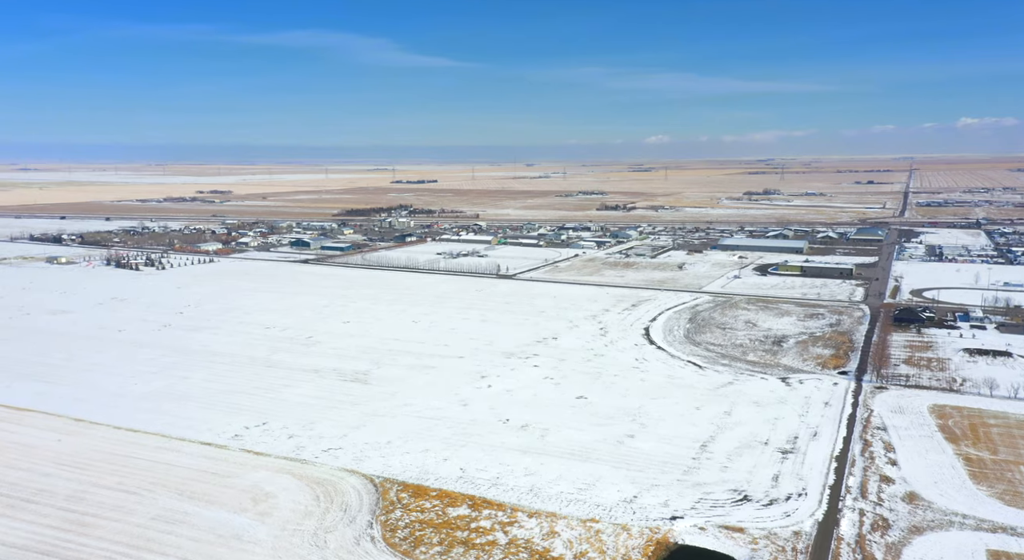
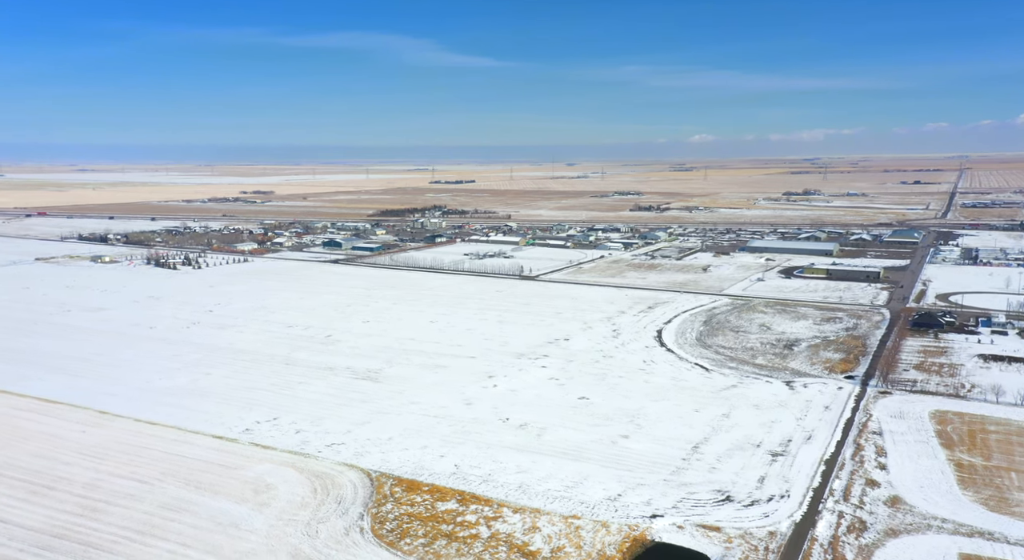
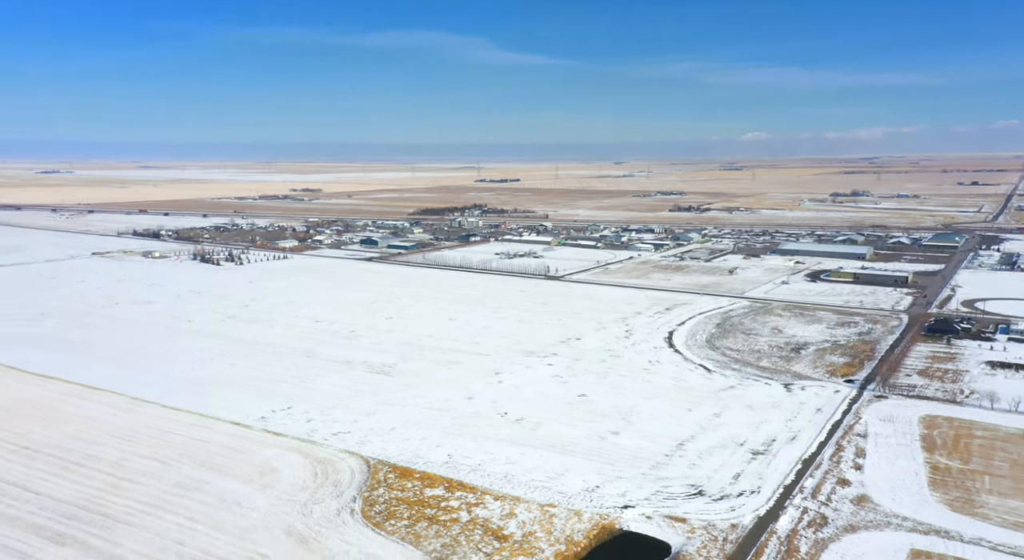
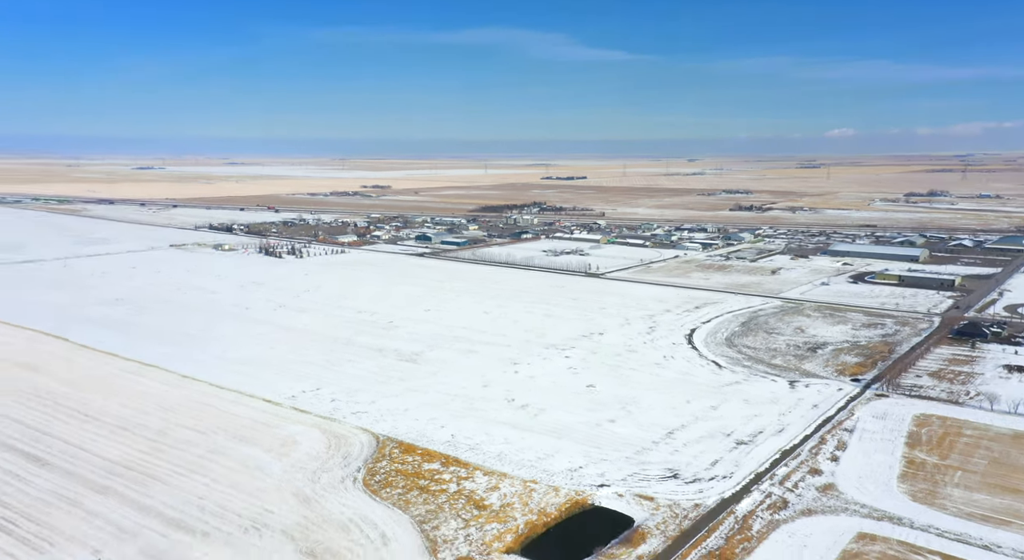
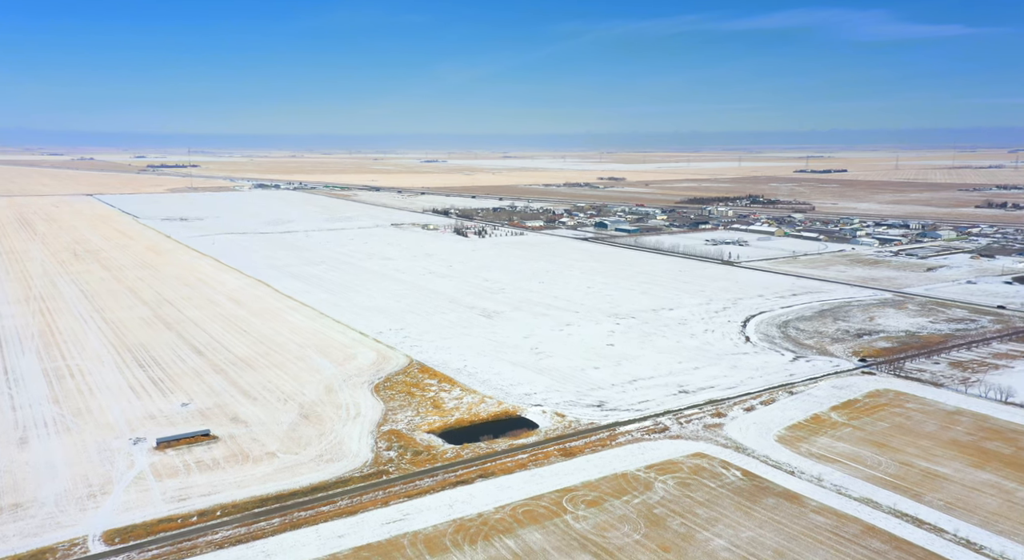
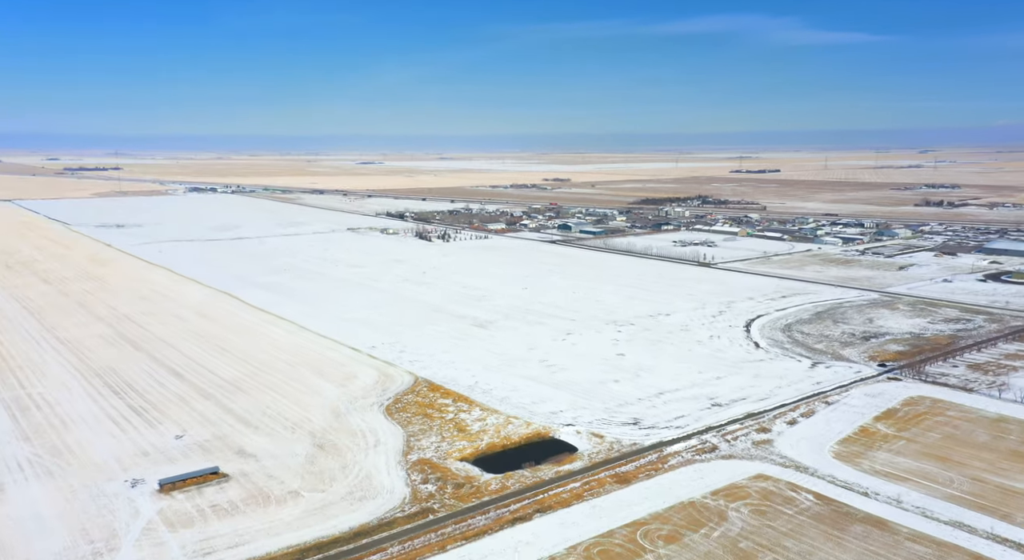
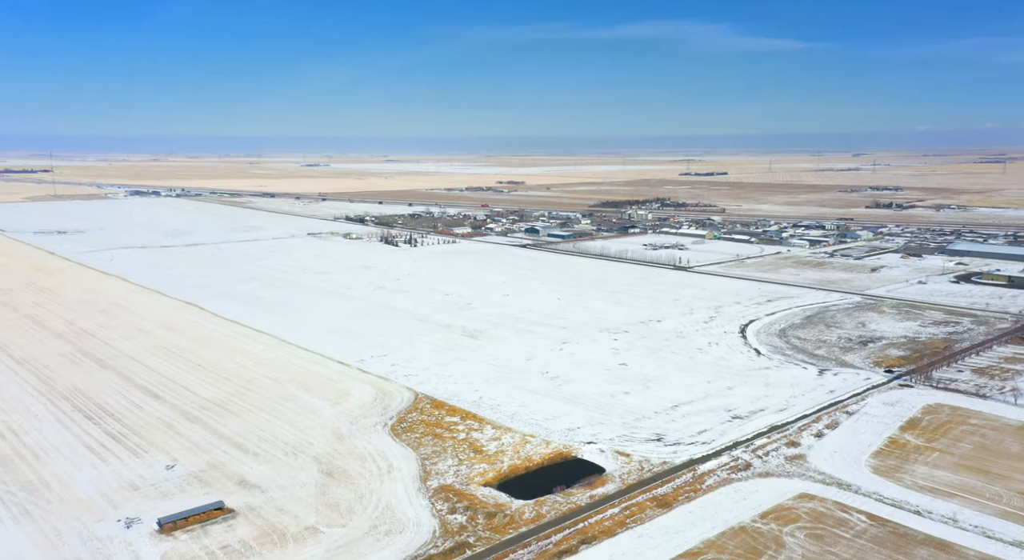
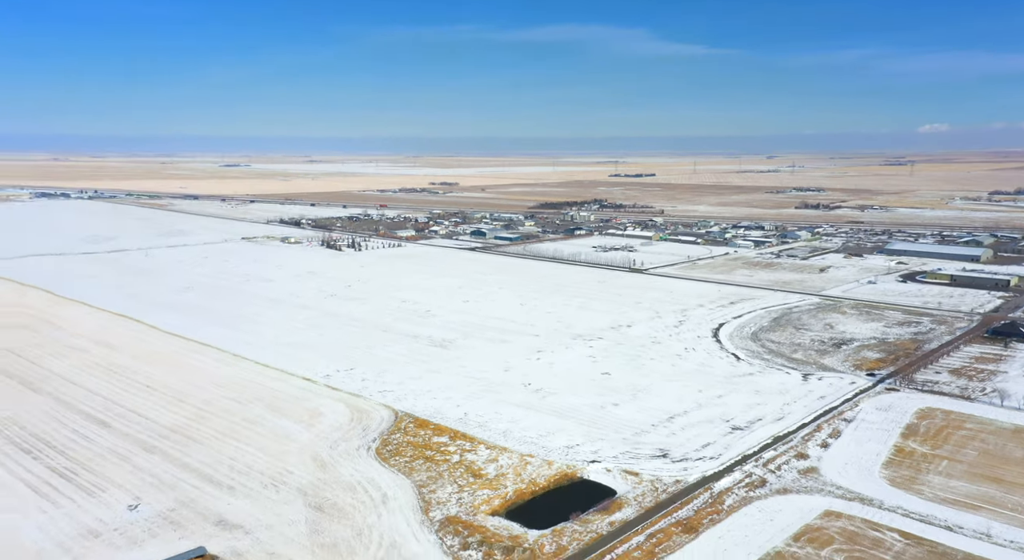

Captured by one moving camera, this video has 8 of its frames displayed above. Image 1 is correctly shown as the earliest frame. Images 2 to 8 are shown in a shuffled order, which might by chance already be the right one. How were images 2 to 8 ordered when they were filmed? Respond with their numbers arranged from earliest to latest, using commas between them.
2, 3, 4, 8, 7, 6, 5
